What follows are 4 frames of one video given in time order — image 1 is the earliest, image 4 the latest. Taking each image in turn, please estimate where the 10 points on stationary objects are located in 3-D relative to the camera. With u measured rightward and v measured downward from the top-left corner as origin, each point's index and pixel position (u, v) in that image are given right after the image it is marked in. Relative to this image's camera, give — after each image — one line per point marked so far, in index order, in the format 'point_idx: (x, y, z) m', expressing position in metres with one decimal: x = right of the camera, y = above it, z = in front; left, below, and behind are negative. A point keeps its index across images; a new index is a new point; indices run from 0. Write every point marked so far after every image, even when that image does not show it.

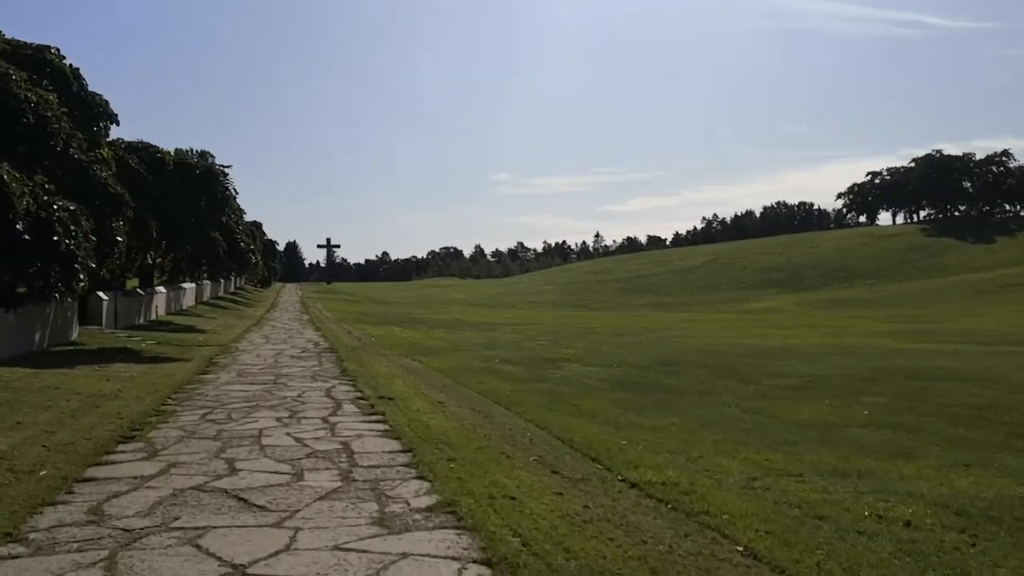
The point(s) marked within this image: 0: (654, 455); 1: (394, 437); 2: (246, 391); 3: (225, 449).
0: (+1.3, -1.5, +9.8) m
1: (-1.1, -1.4, +10.4) m
2: (-3.7, -1.5, +15.4) m
3: (-2.5, -1.4, +9.7) m
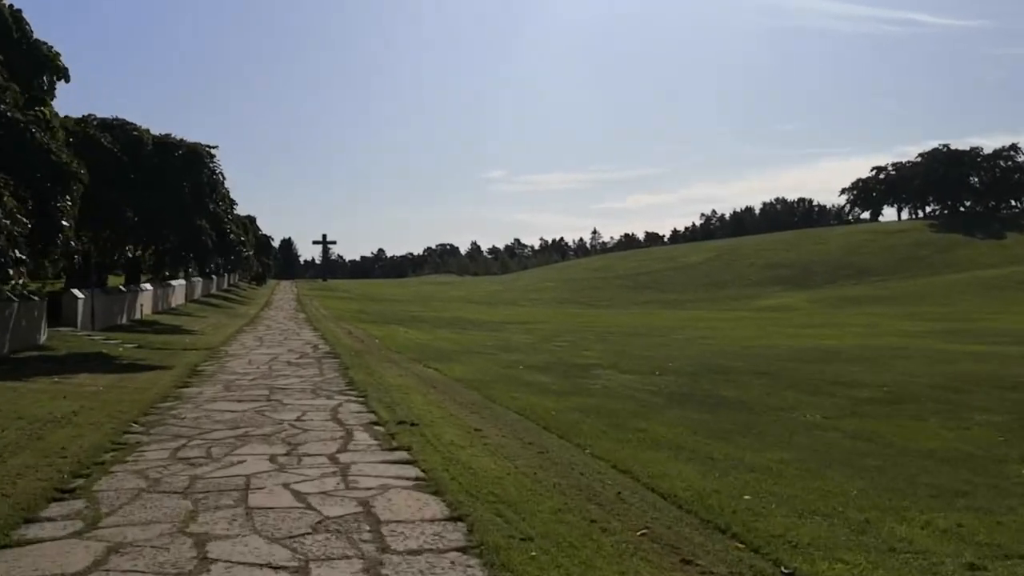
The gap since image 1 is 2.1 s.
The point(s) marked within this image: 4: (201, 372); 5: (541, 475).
0: (+1.9, -1.5, +7.0) m
1: (-0.5, -1.4, +7.5) m
2: (-3.2, -1.4, +12.5) m
3: (-2.0, -1.4, +6.9) m
4: (-5.3, -1.4, +18.5) m
5: (+0.2, -1.4, +8.3) m
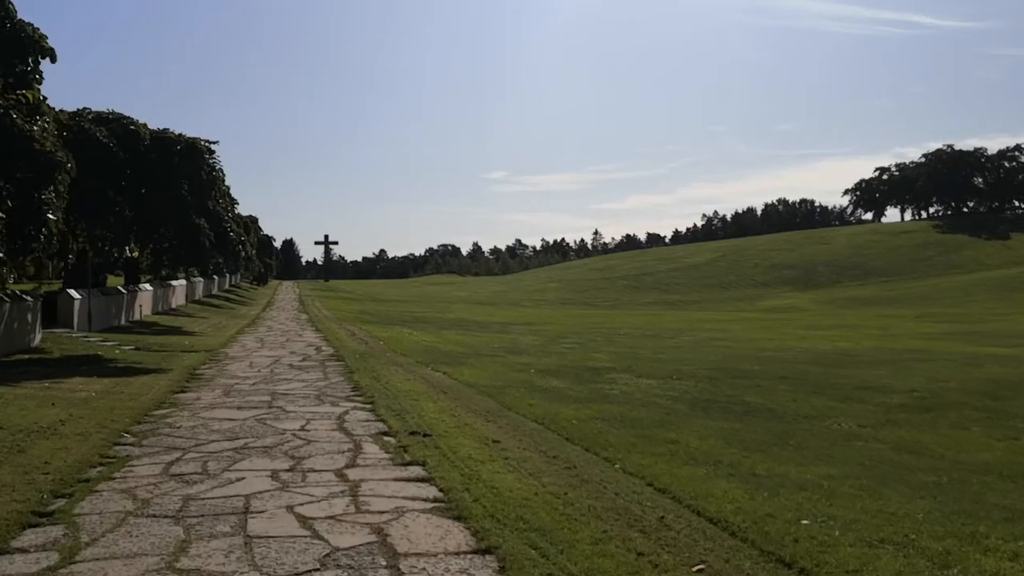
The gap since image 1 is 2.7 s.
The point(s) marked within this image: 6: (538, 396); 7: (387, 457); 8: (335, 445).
0: (+2.1, -1.5, +6.1) m
1: (-0.4, -1.4, +6.7) m
2: (-3.0, -1.4, +11.7) m
3: (-1.8, -1.4, +6.0) m
4: (-5.0, -1.4, +17.7) m
5: (+0.4, -1.4, +7.5) m
6: (+0.4, -1.5, +14.7) m
7: (-1.1, -1.4, +9.2) m
8: (-1.6, -1.4, +9.9) m
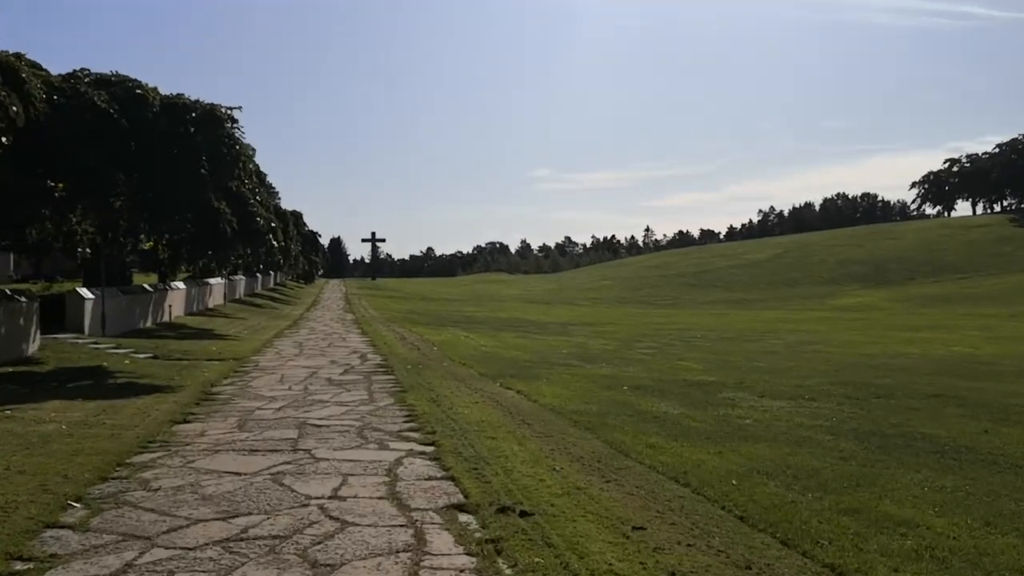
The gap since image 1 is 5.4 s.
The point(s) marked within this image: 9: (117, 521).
0: (+2.8, -1.5, +2.3) m
1: (+0.4, -1.4, +3.0) m
2: (-2.0, -1.4, +8.1) m
3: (-1.1, -1.4, +2.4) m
4: (-3.8, -1.4, +14.1) m
5: (+1.2, -1.4, +3.8) m
6: (+1.4, -1.4, +10.9) m
7: (-0.2, -1.4, +5.5) m
8: (-0.7, -1.4, +6.3) m
9: (-2.5, -1.4, +6.9) m
